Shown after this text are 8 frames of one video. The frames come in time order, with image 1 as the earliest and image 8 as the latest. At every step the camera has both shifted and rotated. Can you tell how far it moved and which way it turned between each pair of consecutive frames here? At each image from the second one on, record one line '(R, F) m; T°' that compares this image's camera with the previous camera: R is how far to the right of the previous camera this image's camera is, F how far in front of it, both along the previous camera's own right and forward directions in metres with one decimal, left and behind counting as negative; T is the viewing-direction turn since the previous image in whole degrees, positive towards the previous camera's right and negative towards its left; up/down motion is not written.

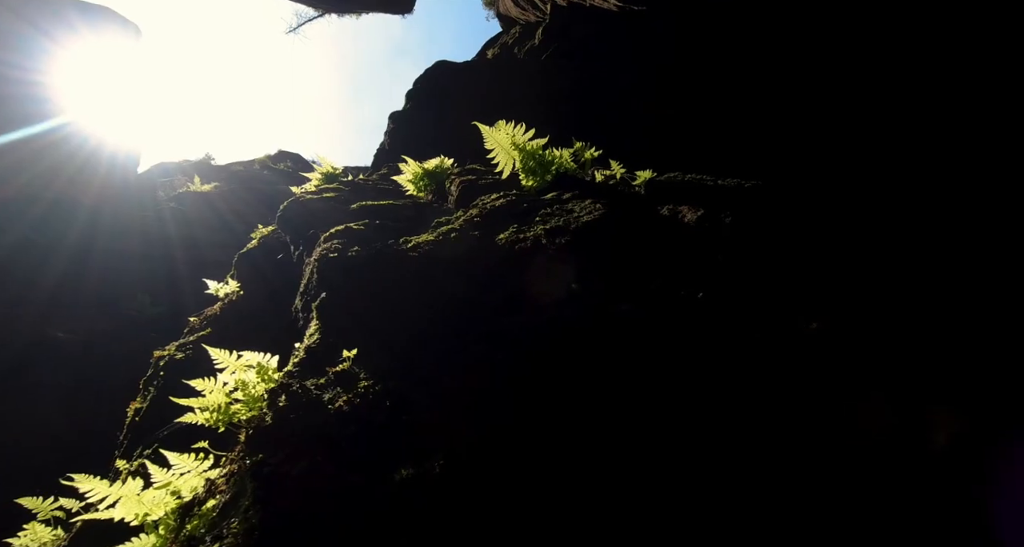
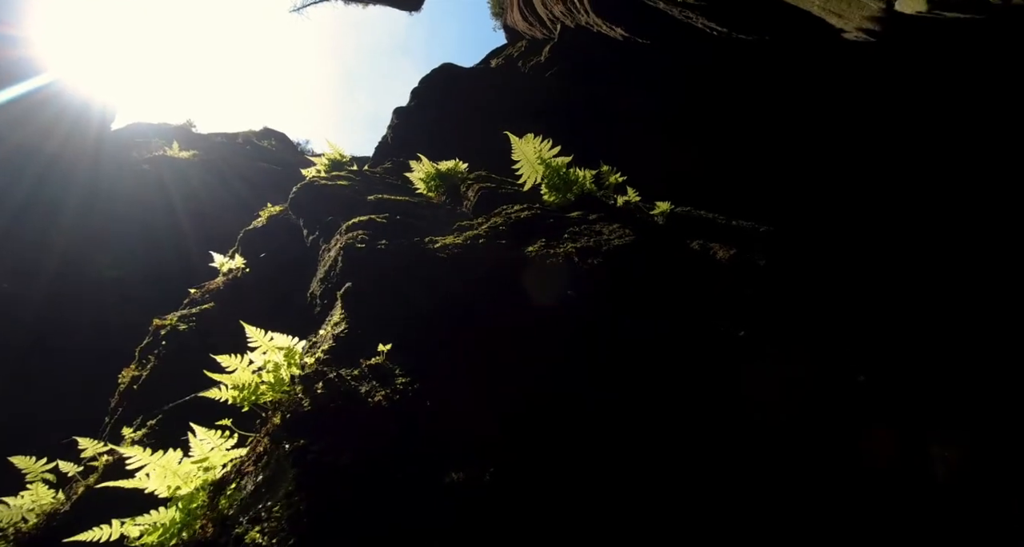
(-0.5, 0.0) m; +3°
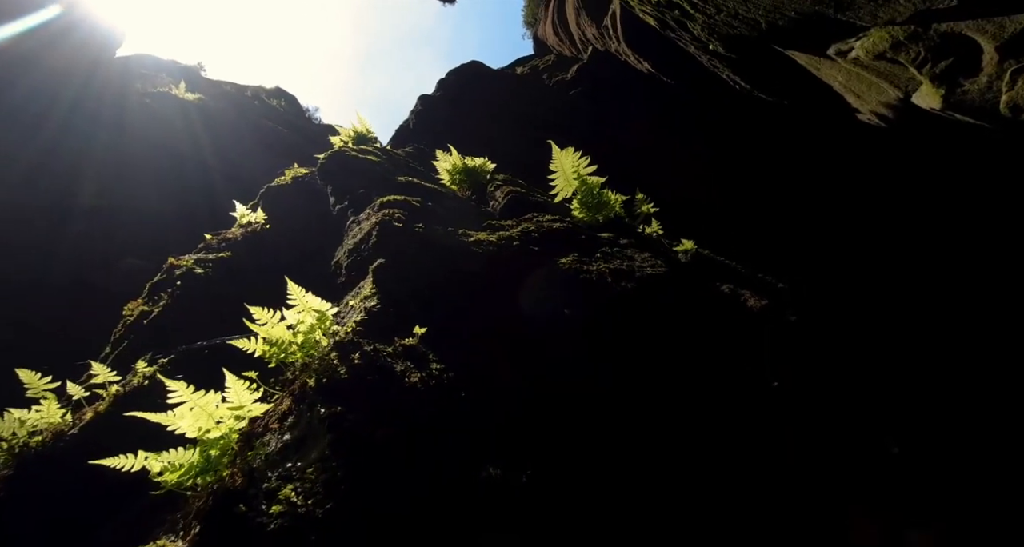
(-0.5, 0.0) m; +2°
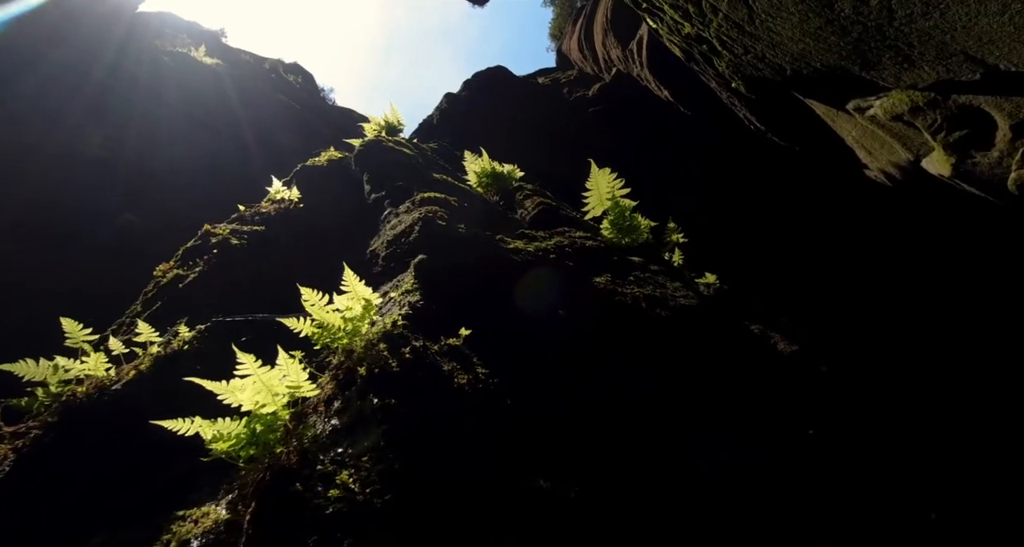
(-0.4, 0.0) m; +1°
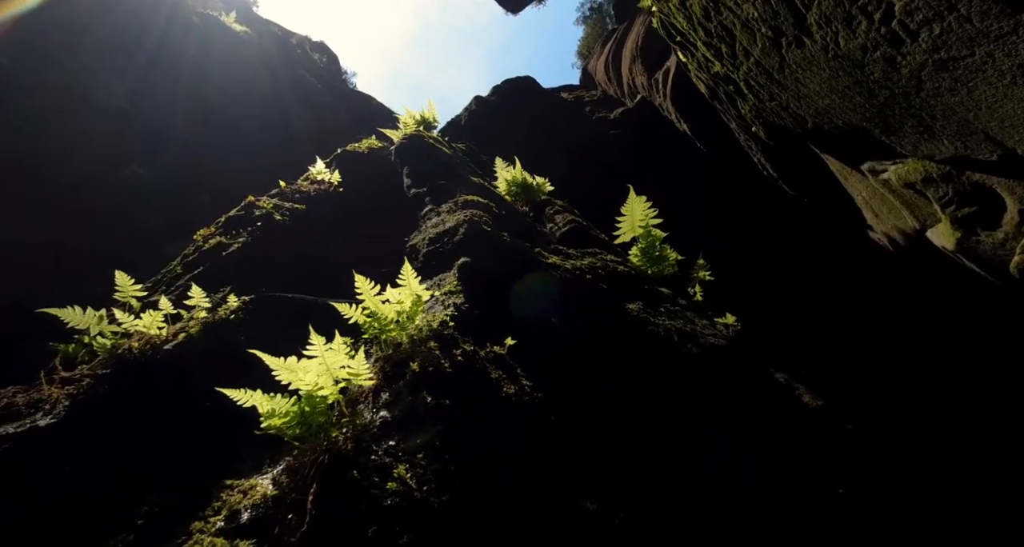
(-0.4, 0.0) m; +1°
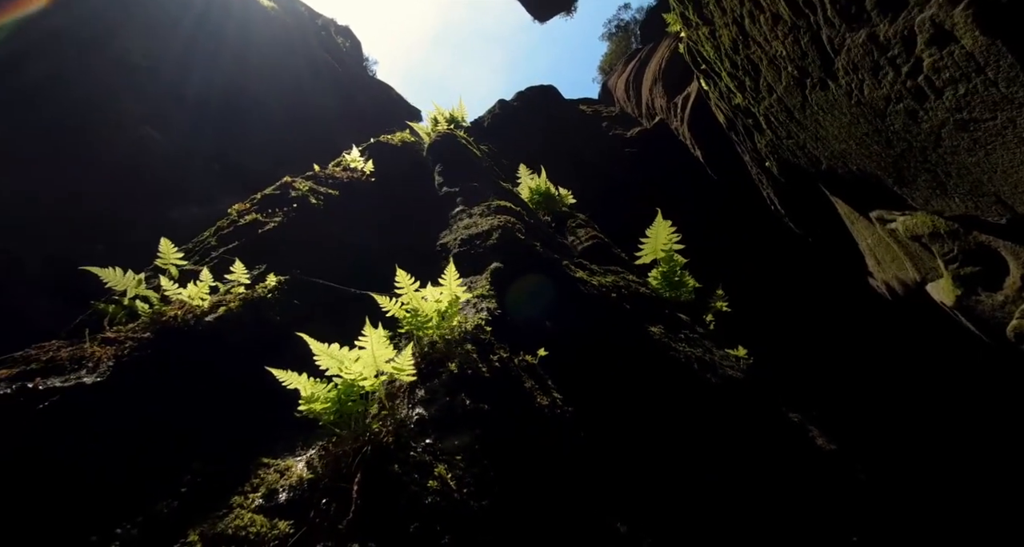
(-0.3, 0.0) m; 0°
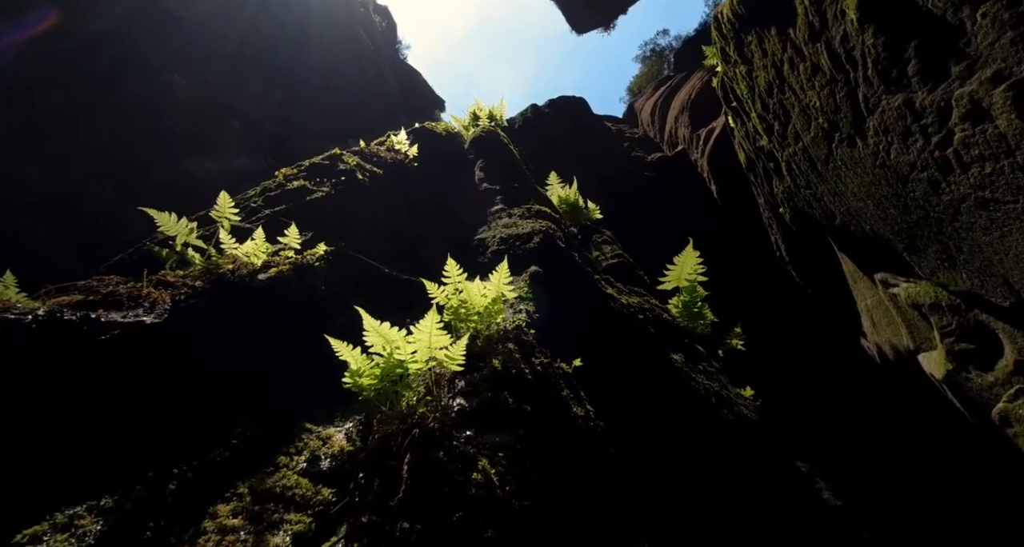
(-0.4, 0.0) m; 0°
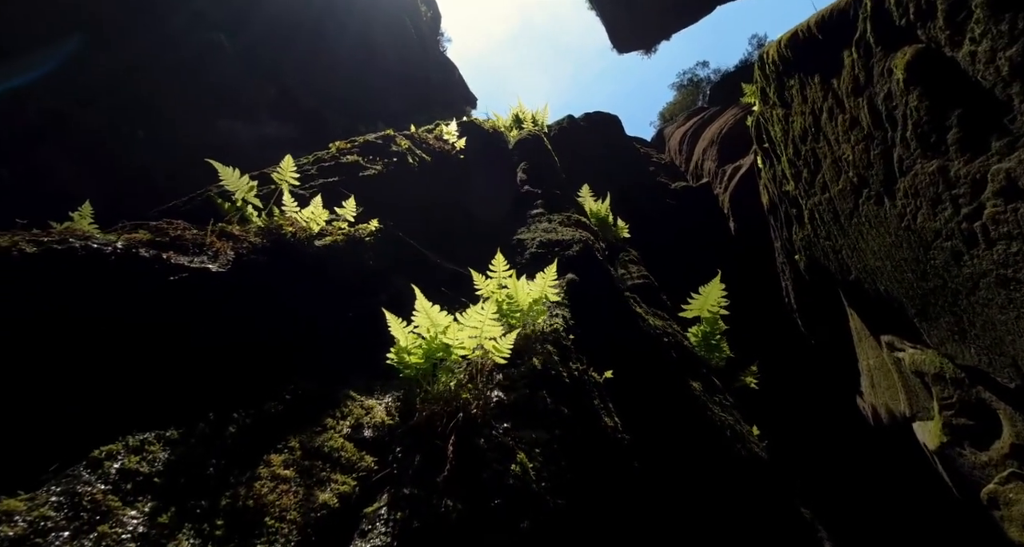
(-0.3, 0.0) m; -1°
